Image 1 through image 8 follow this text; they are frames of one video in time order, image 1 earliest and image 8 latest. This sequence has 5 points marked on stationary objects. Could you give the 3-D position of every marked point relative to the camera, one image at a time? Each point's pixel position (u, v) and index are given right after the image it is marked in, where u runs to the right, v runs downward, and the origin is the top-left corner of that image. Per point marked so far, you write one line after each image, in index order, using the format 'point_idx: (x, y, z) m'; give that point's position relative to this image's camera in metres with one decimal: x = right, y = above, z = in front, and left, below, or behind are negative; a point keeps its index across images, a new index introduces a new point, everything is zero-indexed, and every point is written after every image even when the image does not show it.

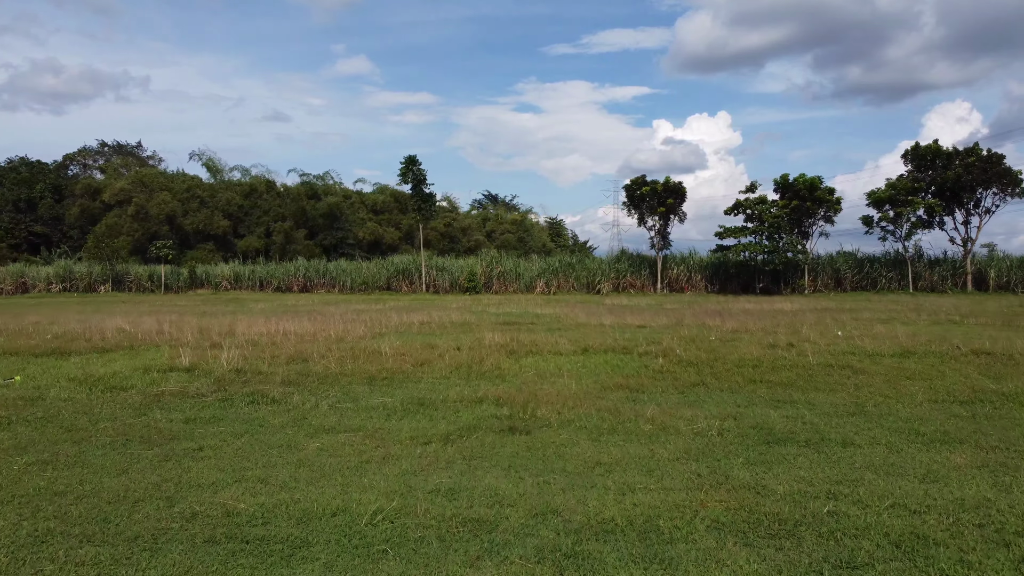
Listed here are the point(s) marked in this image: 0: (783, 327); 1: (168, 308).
0: (+2.6, -0.4, +7.4) m
1: (-6.2, -0.4, +14.0) m
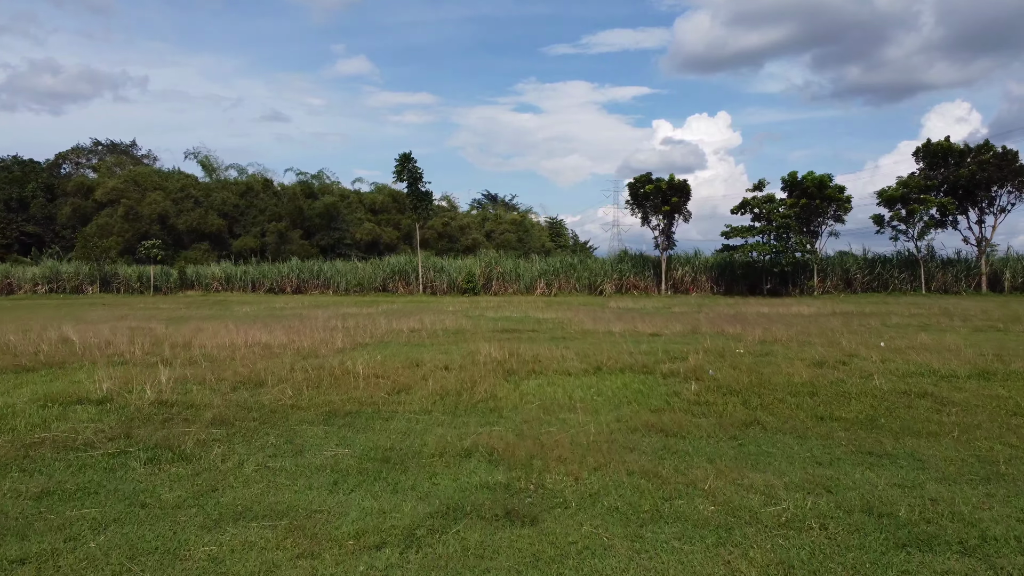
0: (+2.6, -0.4, +6.6) m
1: (-6.2, -0.4, +13.2) m
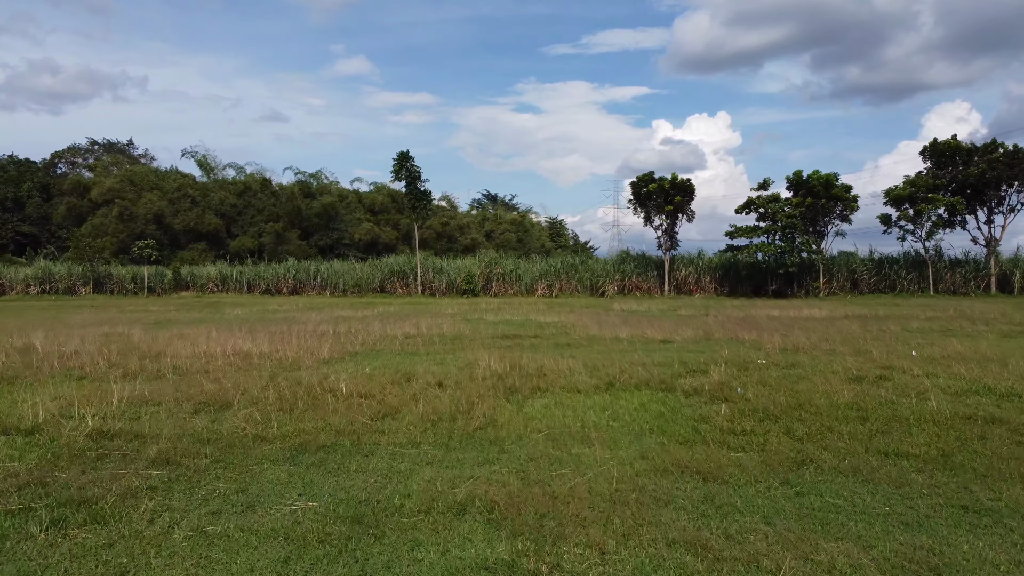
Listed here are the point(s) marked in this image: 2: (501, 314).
0: (+2.6, -0.5, +6.2) m
1: (-6.2, -0.4, +12.8) m
2: (-0.2, -0.4, +12.2) m
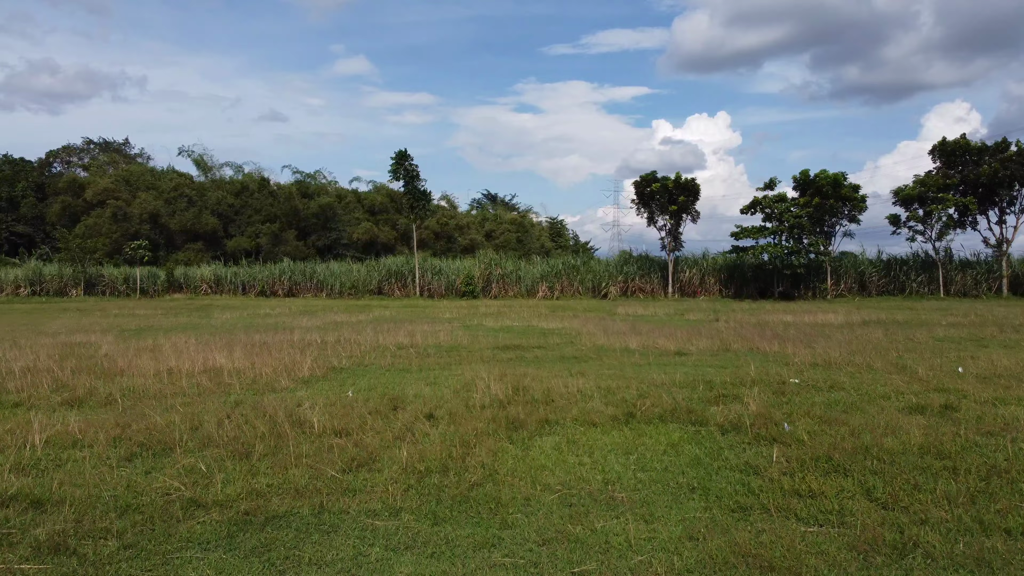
0: (+2.6, -0.5, +5.6) m
1: (-6.2, -0.5, +12.2) m
2: (-0.1, -0.5, +11.6) m
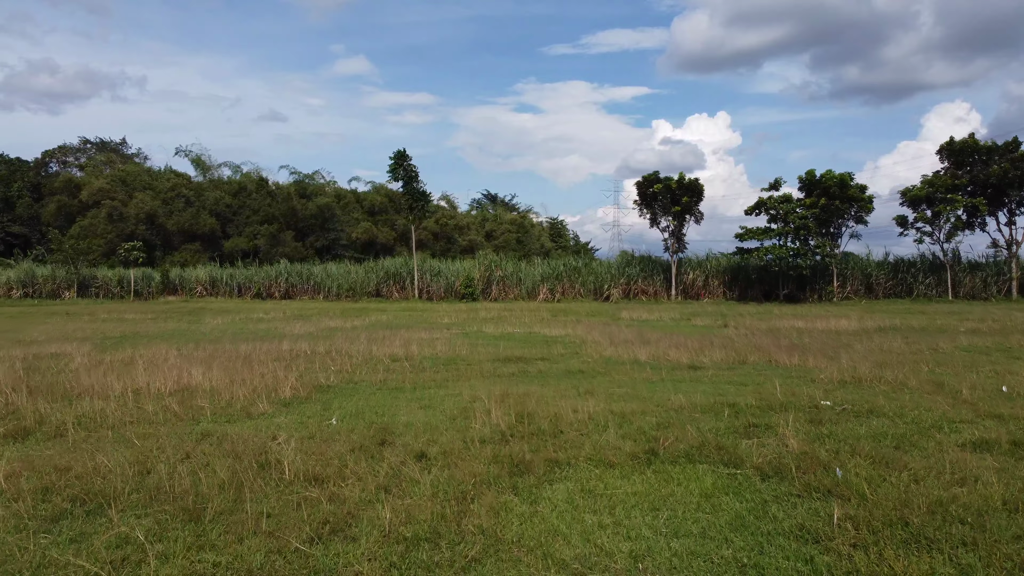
0: (+2.6, -0.6, +5.2) m
1: (-6.2, -0.6, +11.8) m
2: (-0.1, -0.5, +11.2) m
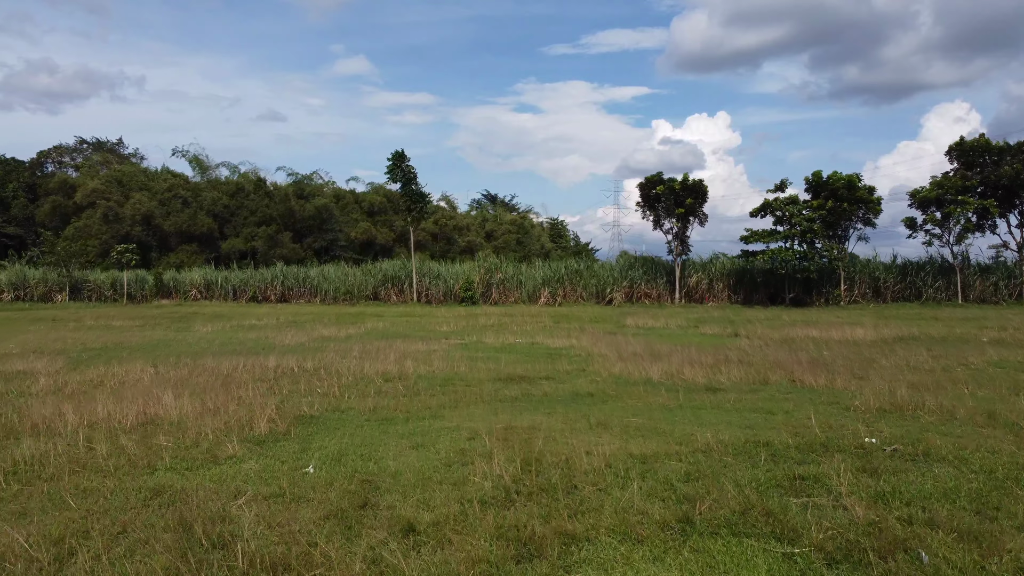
0: (+2.6, -0.7, +4.7) m
1: (-6.2, -0.7, +11.3) m
2: (-0.1, -0.6, +10.7) m
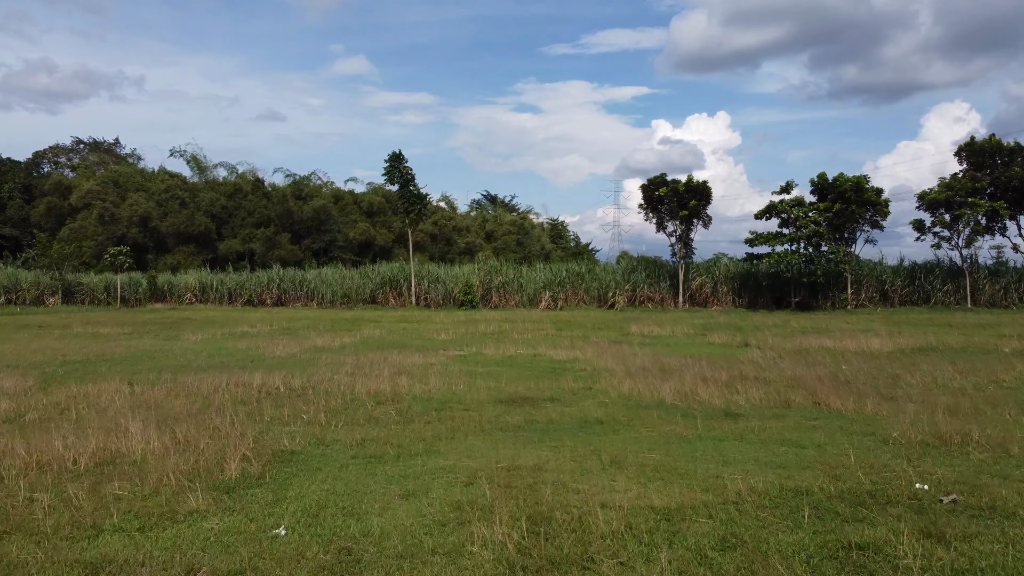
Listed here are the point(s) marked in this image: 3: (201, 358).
0: (+2.6, -0.8, +4.3) m
1: (-6.2, -0.8, +10.9) m
2: (-0.1, -0.7, +10.3) m
3: (-3.5, -0.8, +8.8) m
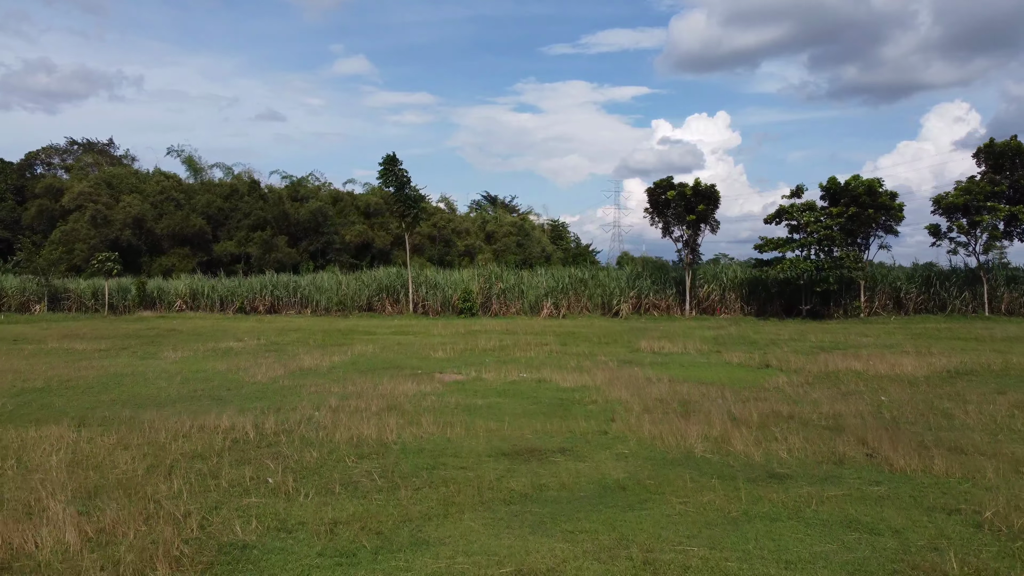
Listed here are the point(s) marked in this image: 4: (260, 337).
0: (+2.7, -1.0, +3.5) m
1: (-6.1, -1.0, +10.1) m
2: (-0.1, -0.9, +9.5) m
3: (-3.5, -1.0, +8.0) m
4: (-4.7, -0.9, +14.5) m
